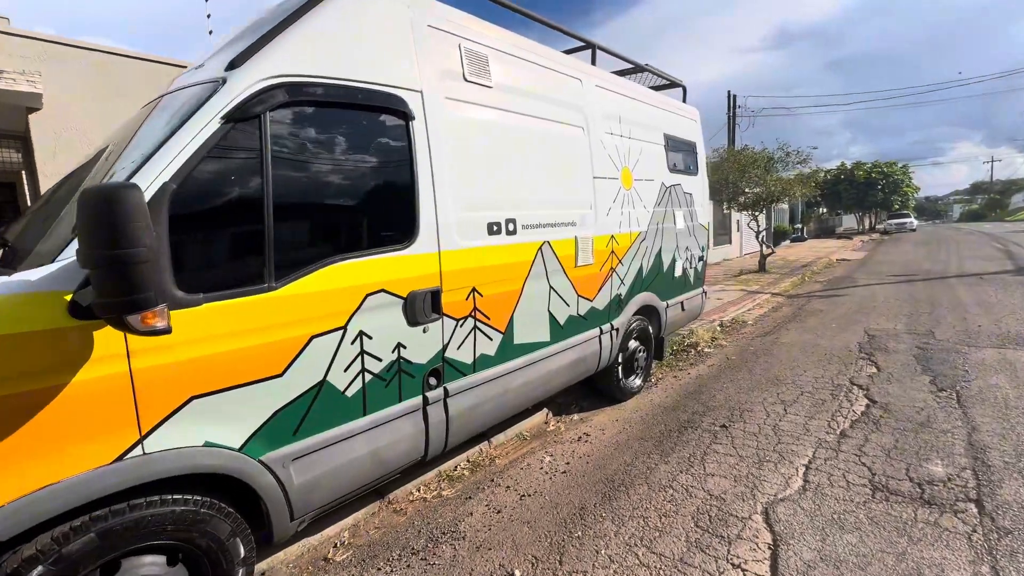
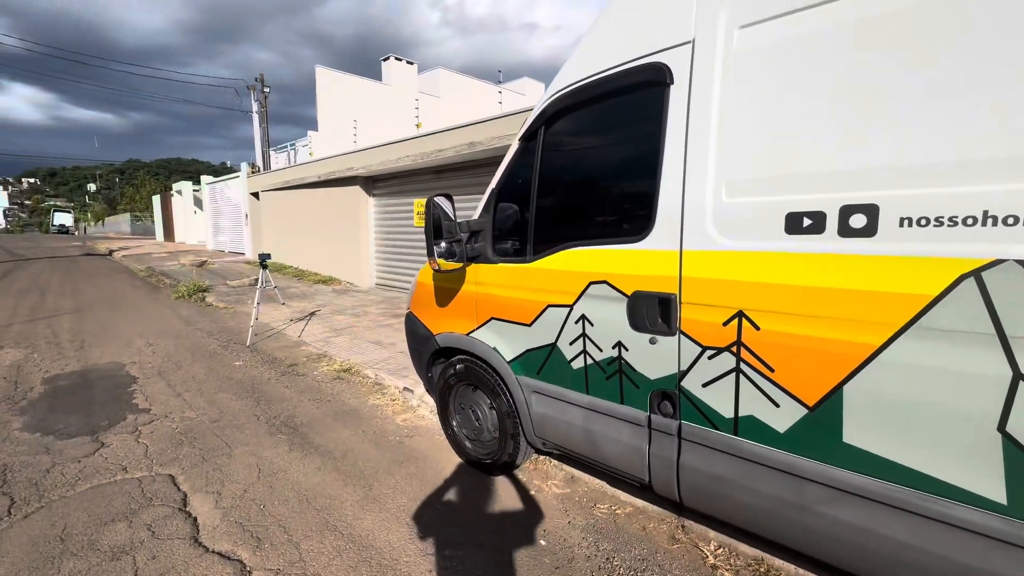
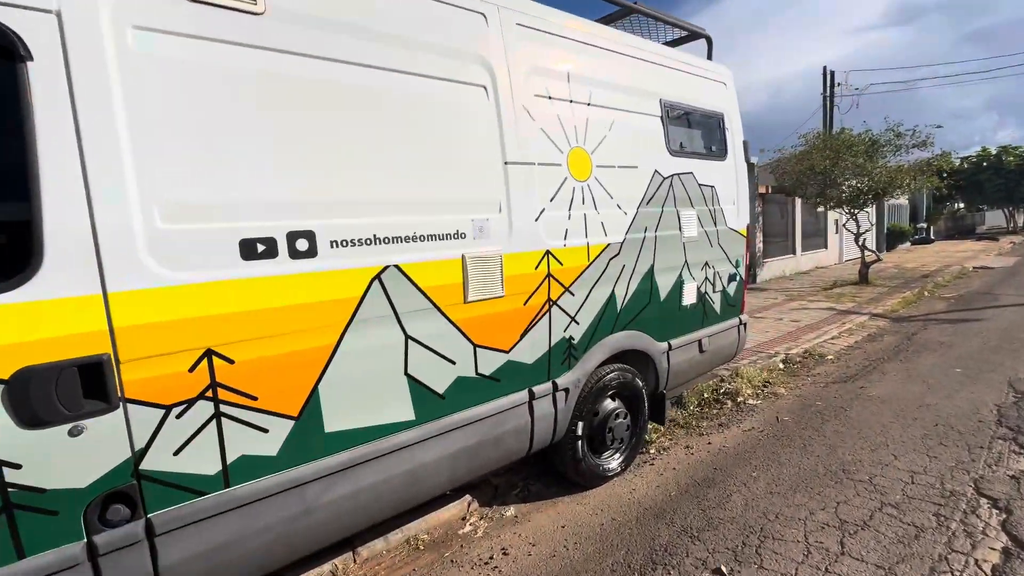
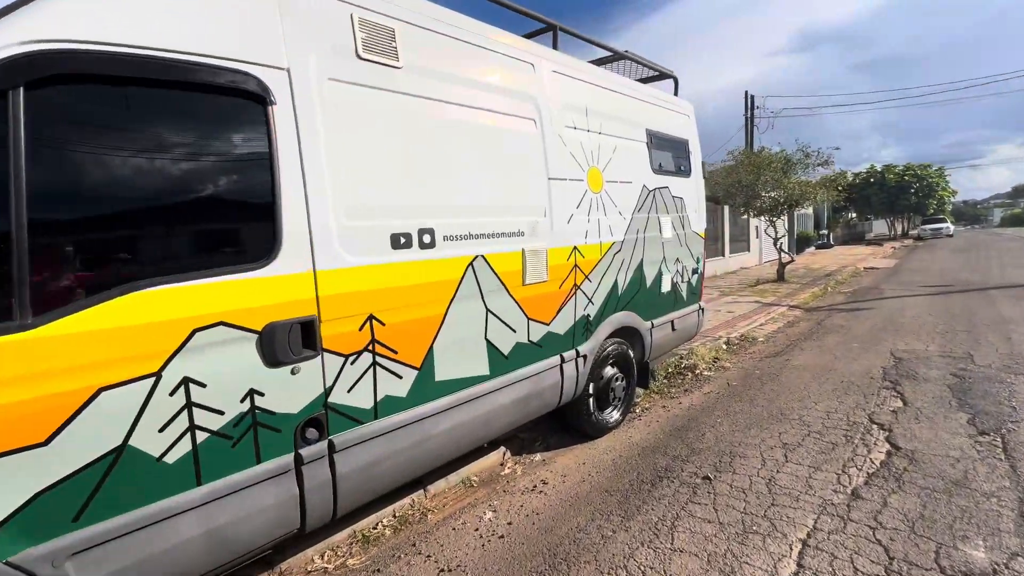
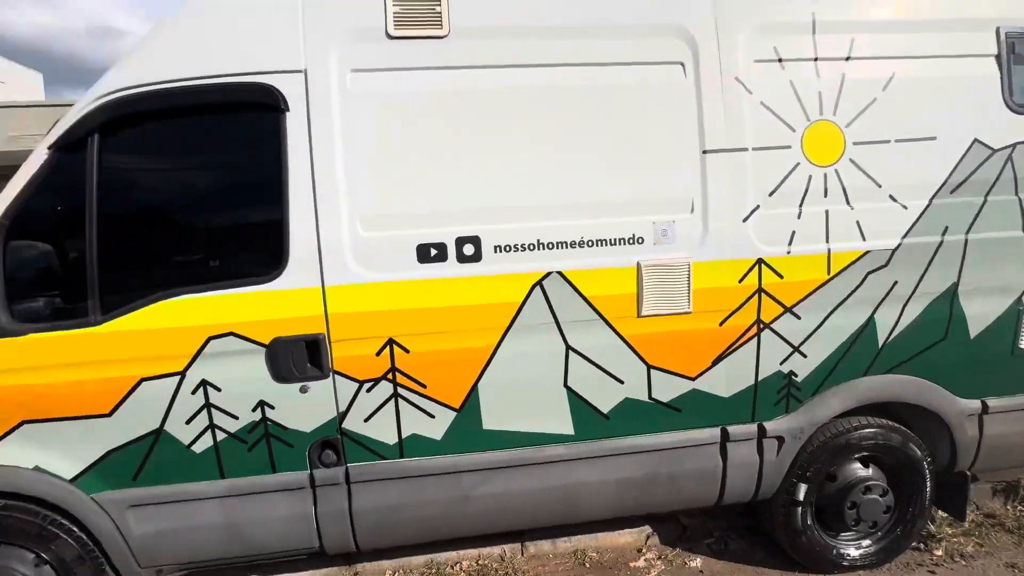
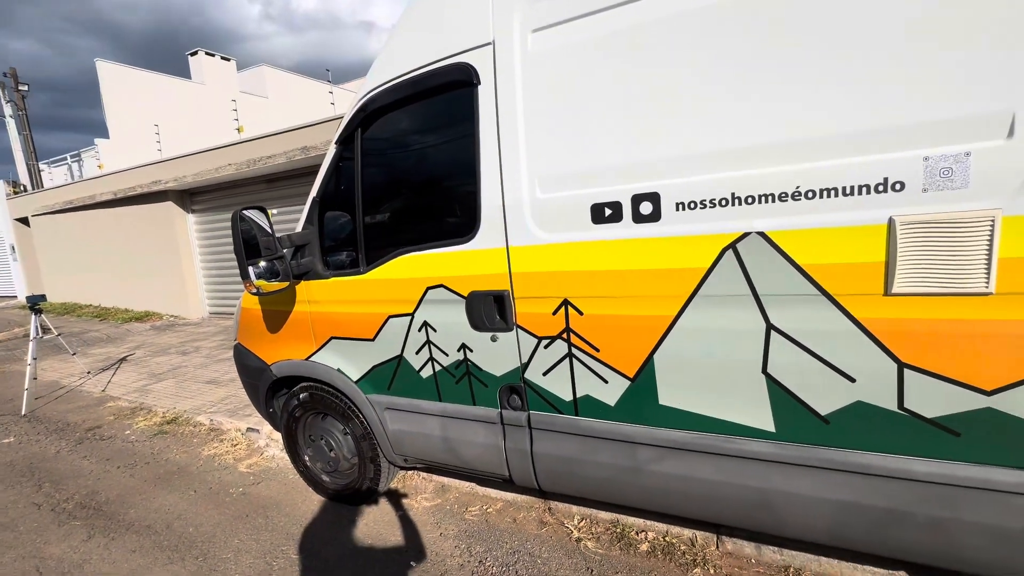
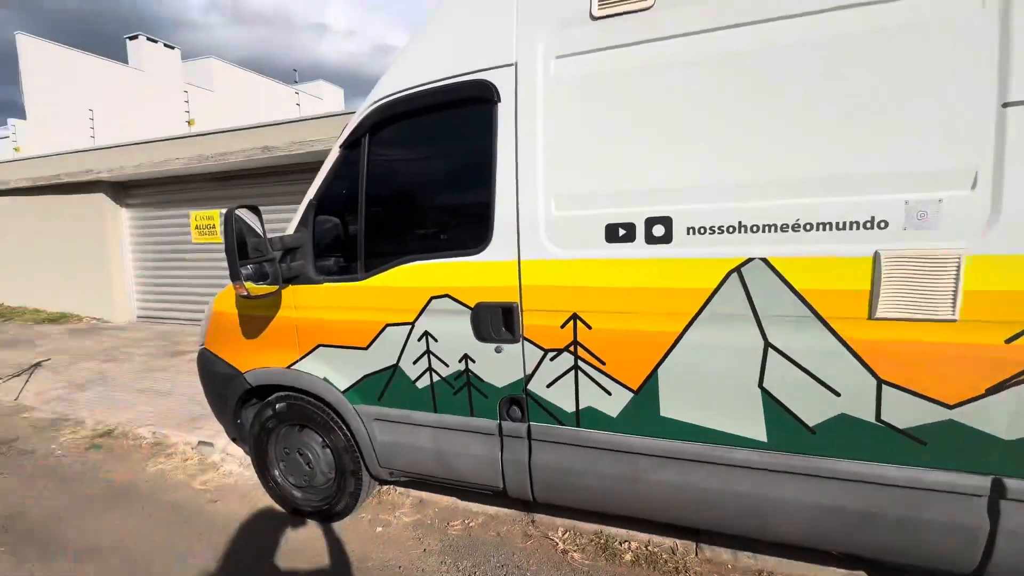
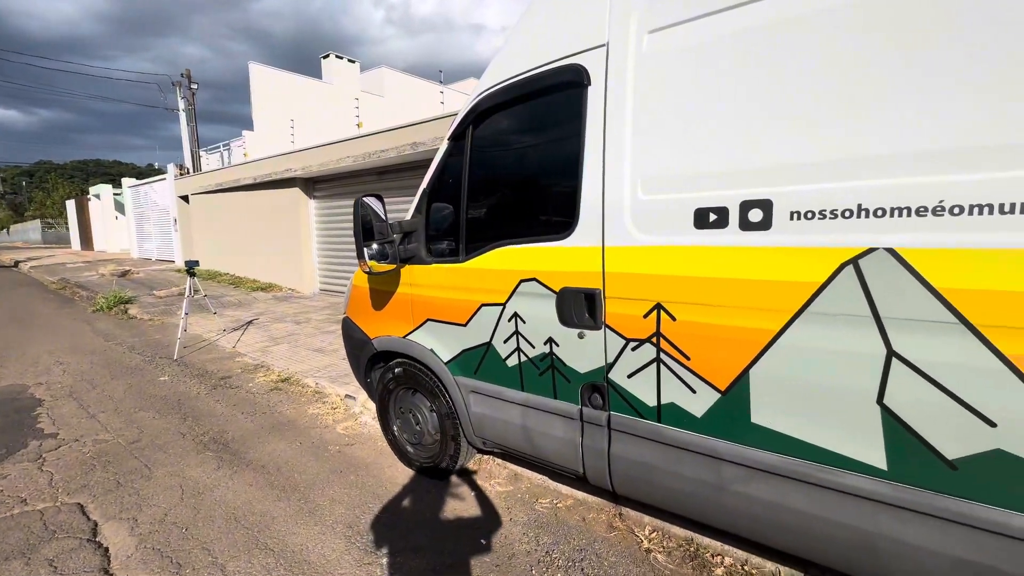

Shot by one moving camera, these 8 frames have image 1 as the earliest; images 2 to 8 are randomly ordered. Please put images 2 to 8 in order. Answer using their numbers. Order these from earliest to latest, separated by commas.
4, 3, 5, 7, 2, 8, 6
